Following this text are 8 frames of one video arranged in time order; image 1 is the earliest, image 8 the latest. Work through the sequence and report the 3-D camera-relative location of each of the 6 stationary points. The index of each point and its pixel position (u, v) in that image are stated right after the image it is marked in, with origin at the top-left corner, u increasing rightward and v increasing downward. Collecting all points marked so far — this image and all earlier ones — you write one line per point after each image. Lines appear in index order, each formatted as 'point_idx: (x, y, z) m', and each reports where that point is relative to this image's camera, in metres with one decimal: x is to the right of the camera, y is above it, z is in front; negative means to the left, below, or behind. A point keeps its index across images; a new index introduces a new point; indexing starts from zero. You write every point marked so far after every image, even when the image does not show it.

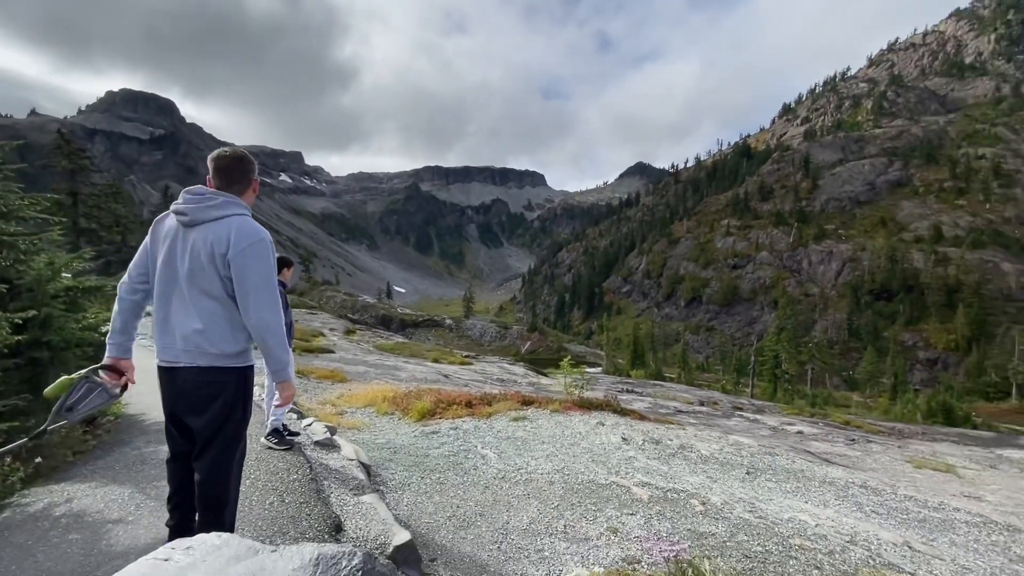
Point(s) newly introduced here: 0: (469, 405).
0: (-1.3, -3.9, +15.8) m
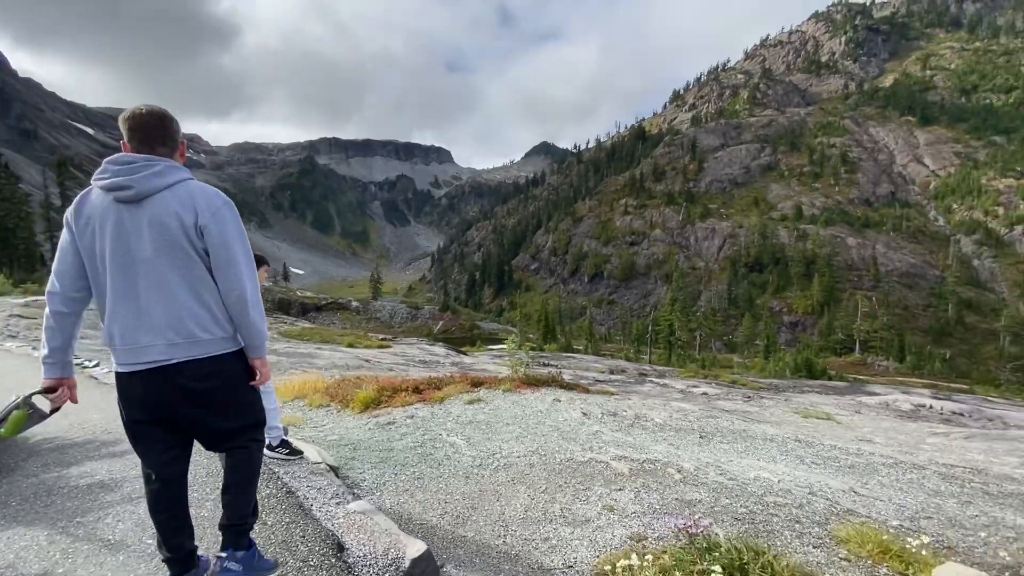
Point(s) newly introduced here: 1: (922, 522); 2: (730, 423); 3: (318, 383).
0: (-2.9, -3.2, +15.0) m
1: (+6.9, -4.0, +8.0) m
2: (+6.7, -4.1, +14.6) m
3: (-7.5, -3.8, +19.5) m
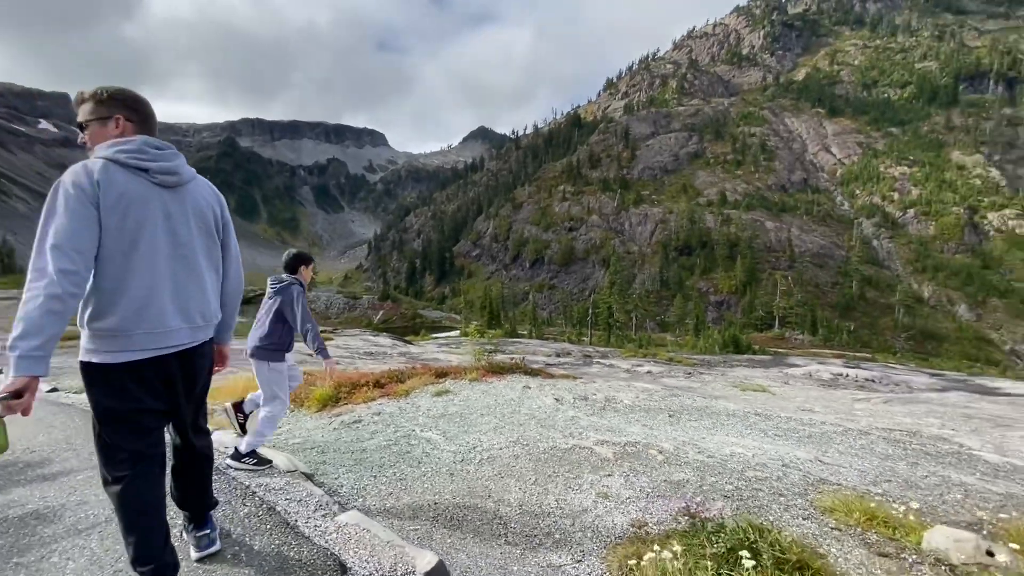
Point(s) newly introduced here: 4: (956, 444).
0: (-4.0, -2.8, +14.2) m
1: (+6.7, -3.6, +8.5) m
2: (+5.7, -3.5, +15.0) m
3: (-9.0, -3.5, +18.2) m
4: (+11.9, -4.2, +12.8) m
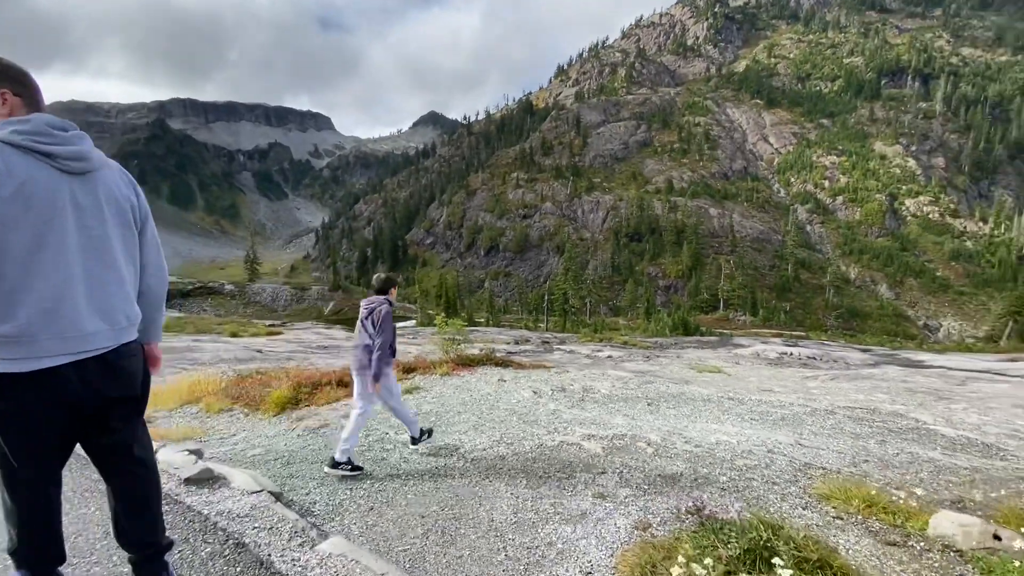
0: (-4.7, -2.6, +13.3) m
1: (+6.4, -3.3, +8.7) m
2: (+4.8, -3.1, +15.0) m
3: (-10.2, -3.2, +16.8) m
4: (+11.3, -3.7, +13.5) m
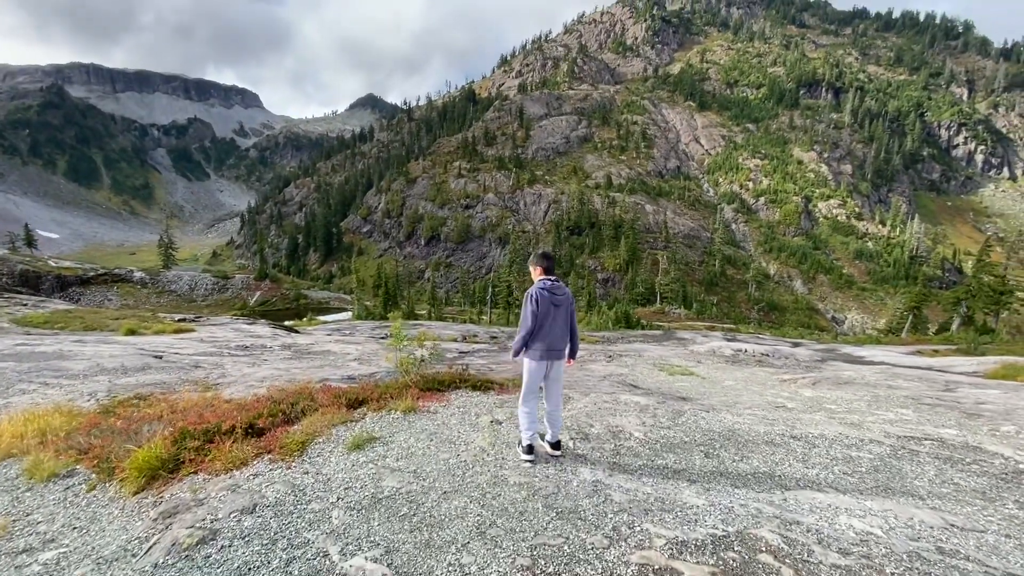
0: (-4.8, -2.6, +8.9) m
1: (+6.8, -3.4, +5.7) m
2: (+4.5, -3.1, +11.8) m
3: (-10.6, -3.1, +11.7) m
4: (+11.0, -3.8, +11.1) m
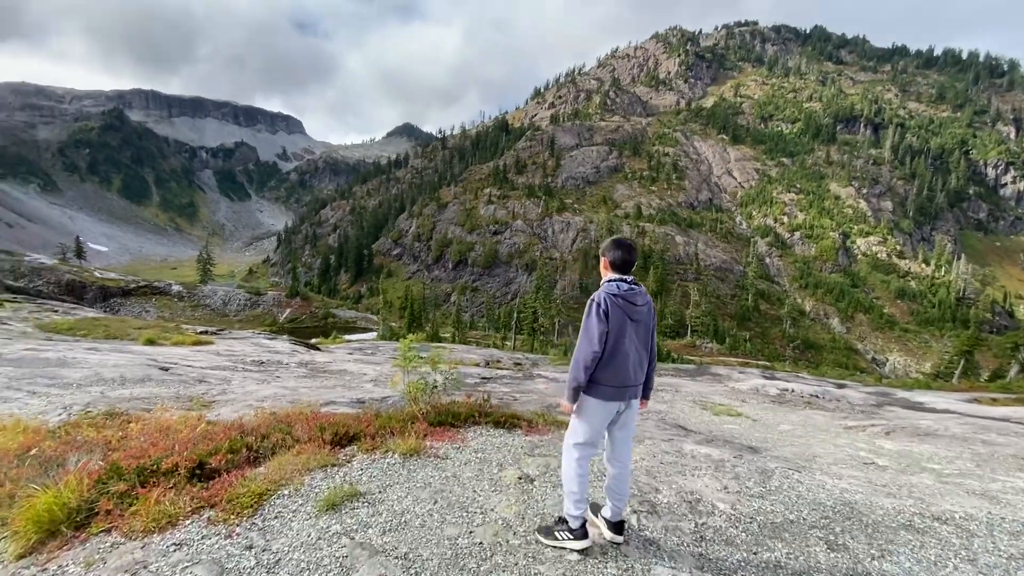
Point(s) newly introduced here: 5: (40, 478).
0: (-4.3, -2.5, +6.7) m
1: (+7.1, -3.6, +2.9) m
2: (+5.1, -3.5, +9.1) m
3: (-10.0, -2.9, +9.8) m
4: (+11.5, -4.4, +8.0) m
5: (-6.5, -2.6, +6.6) m
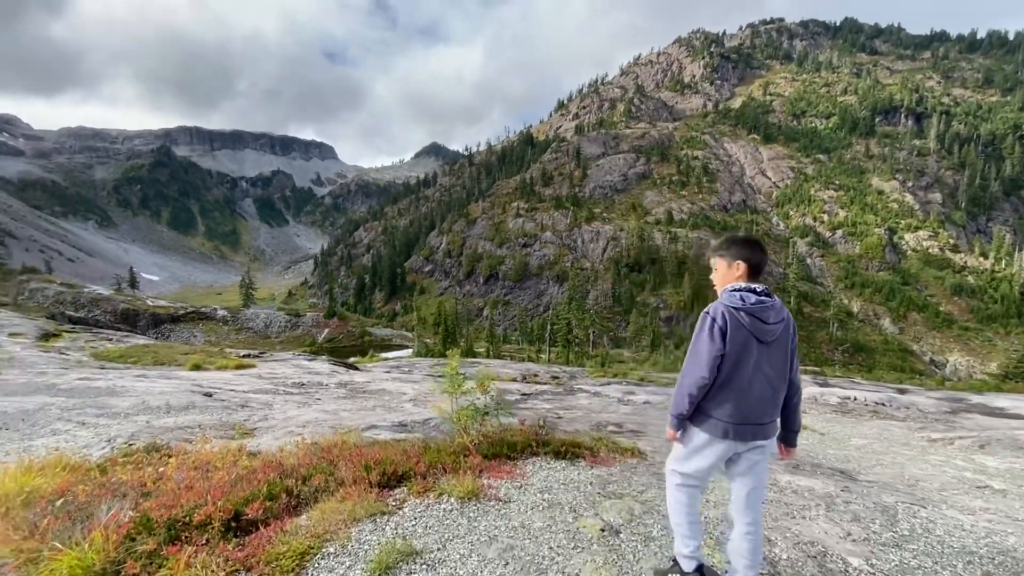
0: (-3.4, -2.8, +6.0) m
1: (+7.8, -3.4, +1.3) m
2: (+6.2, -3.6, +7.7) m
3: (-8.8, -3.6, +9.4) m
4: (+12.6, -4.1, +6.1) m
5: (-5.5, -3.0, +6.0) m
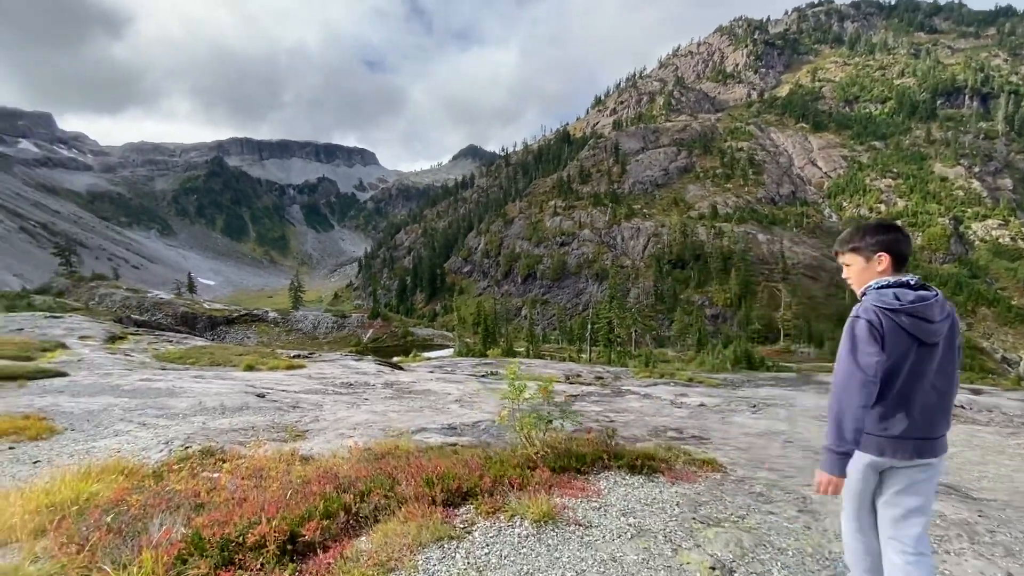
0: (-2.4, -2.8, +5.5) m
1: (+8.3, -3.2, -0.1) m
2: (+7.2, -3.4, +6.4) m
3: (-7.6, -3.7, +9.3) m
4: (+13.5, -3.9, +4.3) m
5: (-4.6, -3.1, +5.6) m
